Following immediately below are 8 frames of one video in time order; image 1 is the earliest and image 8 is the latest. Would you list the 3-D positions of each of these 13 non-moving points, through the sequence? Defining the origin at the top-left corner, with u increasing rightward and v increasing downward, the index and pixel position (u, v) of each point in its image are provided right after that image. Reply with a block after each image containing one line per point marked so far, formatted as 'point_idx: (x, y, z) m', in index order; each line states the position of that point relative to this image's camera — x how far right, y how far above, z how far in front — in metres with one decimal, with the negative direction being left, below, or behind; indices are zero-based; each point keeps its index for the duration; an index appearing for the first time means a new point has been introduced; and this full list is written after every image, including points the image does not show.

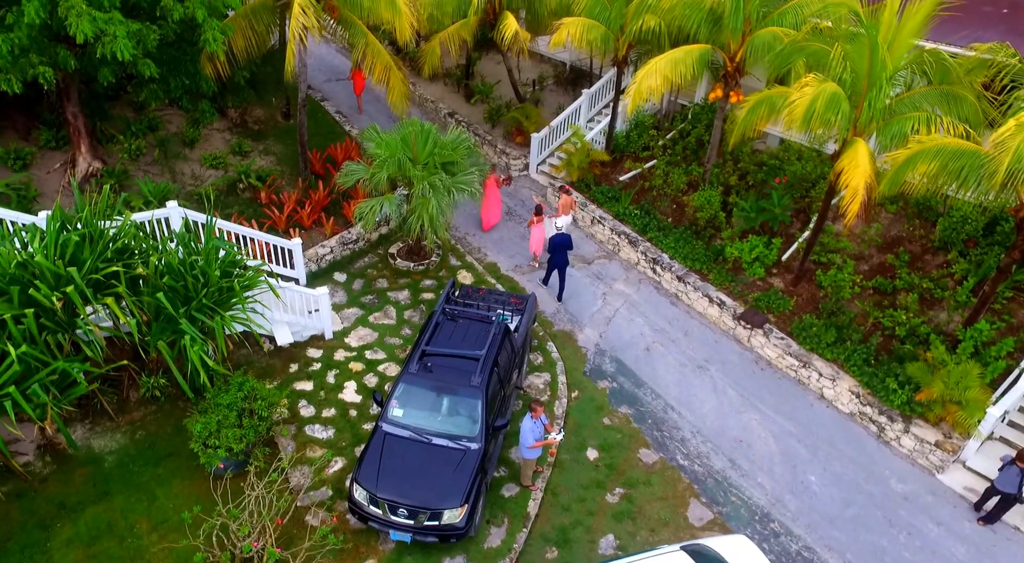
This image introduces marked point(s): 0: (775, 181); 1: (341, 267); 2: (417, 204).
0: (+5.1, +1.9, +13.2) m
1: (-3.1, +0.3, +12.6) m
2: (-1.6, +1.3, +11.3) m
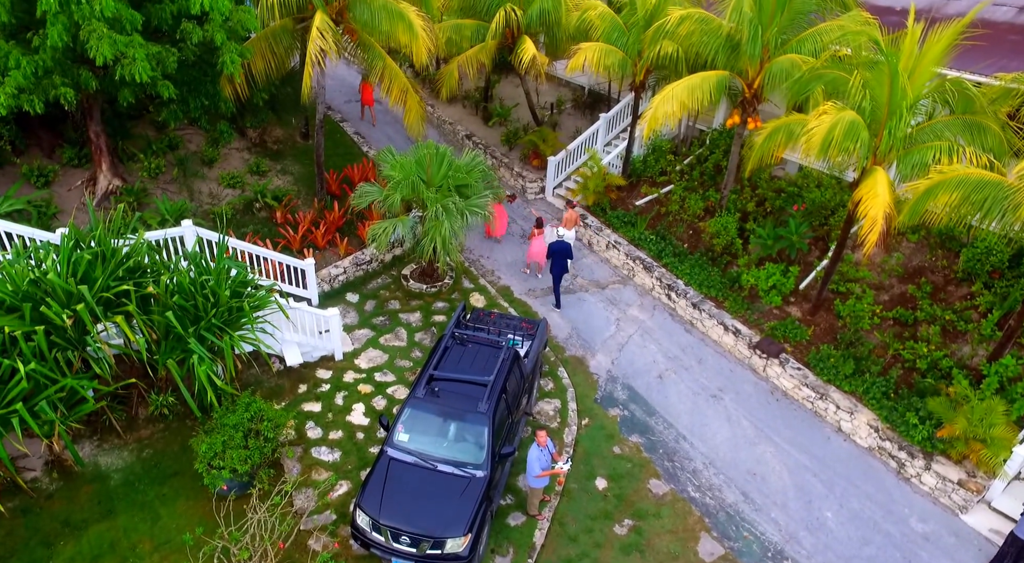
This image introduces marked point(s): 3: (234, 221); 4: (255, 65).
0: (+5.4, +1.4, +13.0) m
1: (-2.9, -0.1, +12.6) m
2: (-1.4, +0.9, +11.3) m
3: (-5.2, +1.1, +12.9) m
4: (-4.3, +3.6, +11.5) m
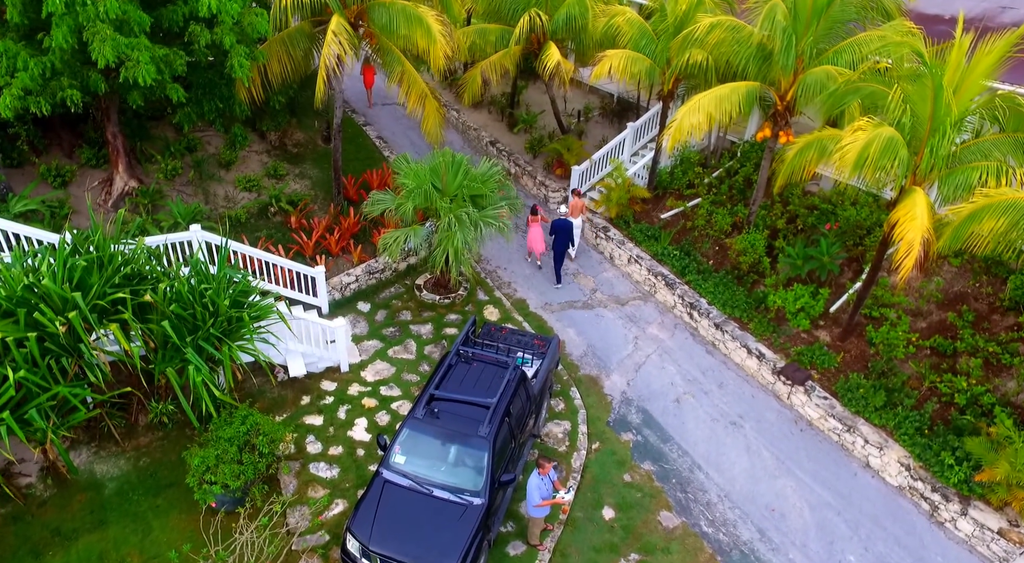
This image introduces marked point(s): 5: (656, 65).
0: (+5.7, +1.0, +12.3) m
1: (-2.6, -0.3, +12.4) m
2: (-1.1, +0.7, +11.0) m
3: (-4.9, +1.1, +12.7) m
4: (-4.0, +3.5, +11.3) m
5: (+2.6, +4.0, +12.6) m
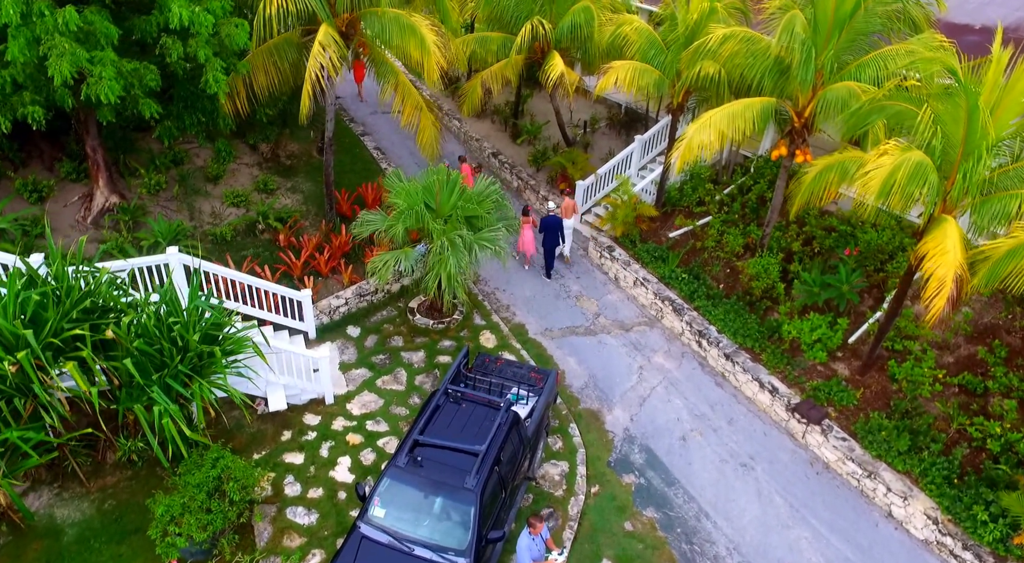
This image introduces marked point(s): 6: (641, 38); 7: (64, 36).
0: (+5.7, +0.5, +11.6) m
1: (-2.7, -0.7, +11.7) m
2: (-1.2, +0.3, +10.3) m
3: (-4.9, +0.7, +12.1) m
4: (-4.0, +3.1, +10.7) m
5: (+2.6, +3.6, +11.9) m
6: (+2.2, +4.2, +11.9) m
7: (-4.8, +2.7, +7.4) m
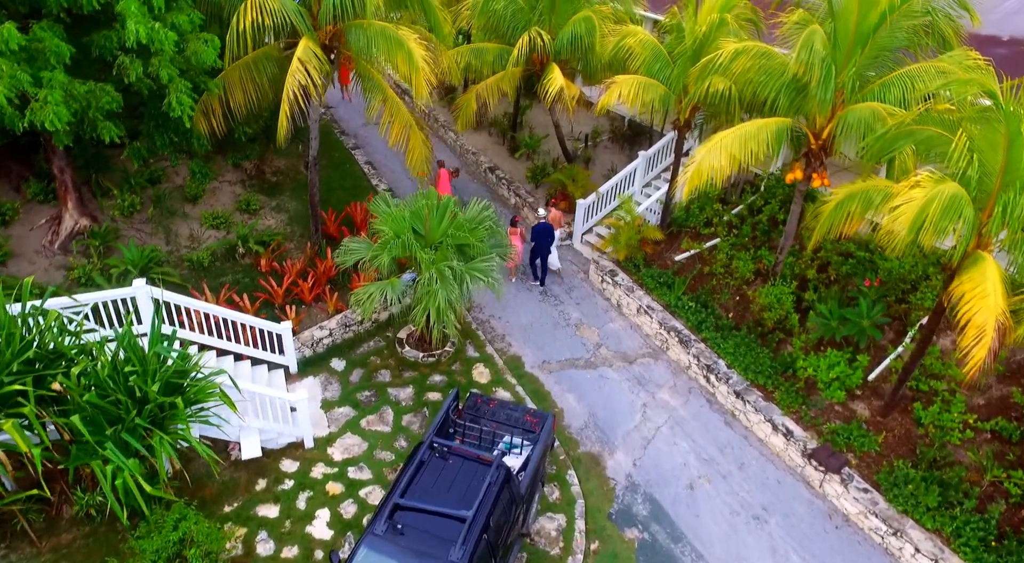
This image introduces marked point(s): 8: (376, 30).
0: (+5.6, 0.0, +10.8) m
1: (-2.8, -1.1, +11.0) m
2: (-1.3, -0.2, +9.6) m
3: (-5.0, +0.2, +11.4) m
4: (-4.1, +2.7, +10.0) m
5: (+2.6, +3.1, +11.1) m
6: (+2.2, +3.7, +11.1) m
7: (-4.9, +2.2, +6.7) m
8: (-1.9, +3.6, +9.7) m
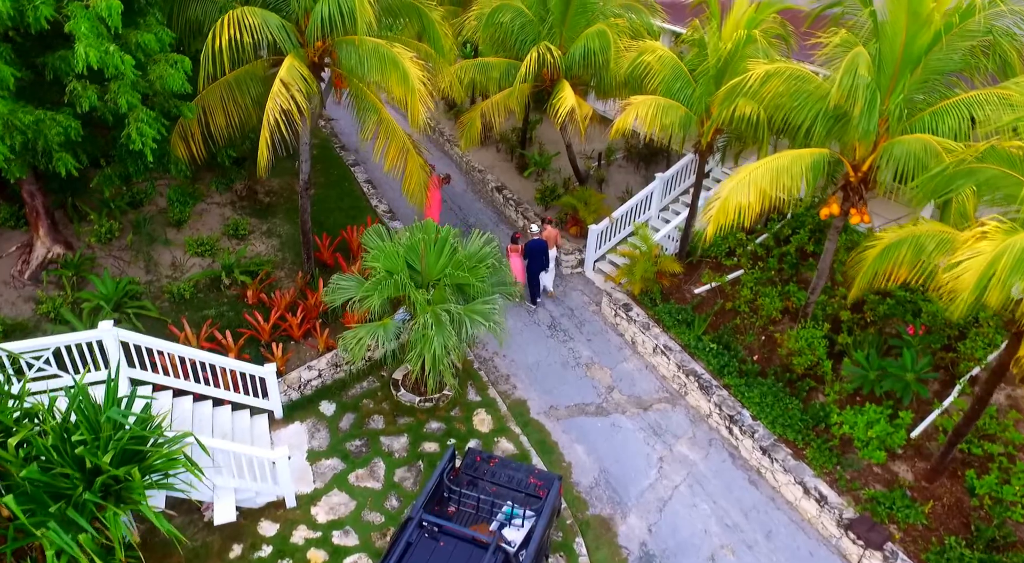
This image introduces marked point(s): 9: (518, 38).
0: (+5.6, -0.6, +9.8) m
1: (-2.7, -1.7, +10.1) m
2: (-1.2, -0.7, +8.7) m
3: (-4.9, -0.3, +10.6) m
4: (-4.0, +2.1, +9.1) m
5: (+2.7, +2.5, +10.1) m
6: (+2.3, +3.2, +10.2) m
7: (-4.9, +1.7, +5.9) m
8: (-1.8, +3.0, +8.8) m
9: (+0.1, +4.2, +11.9) m
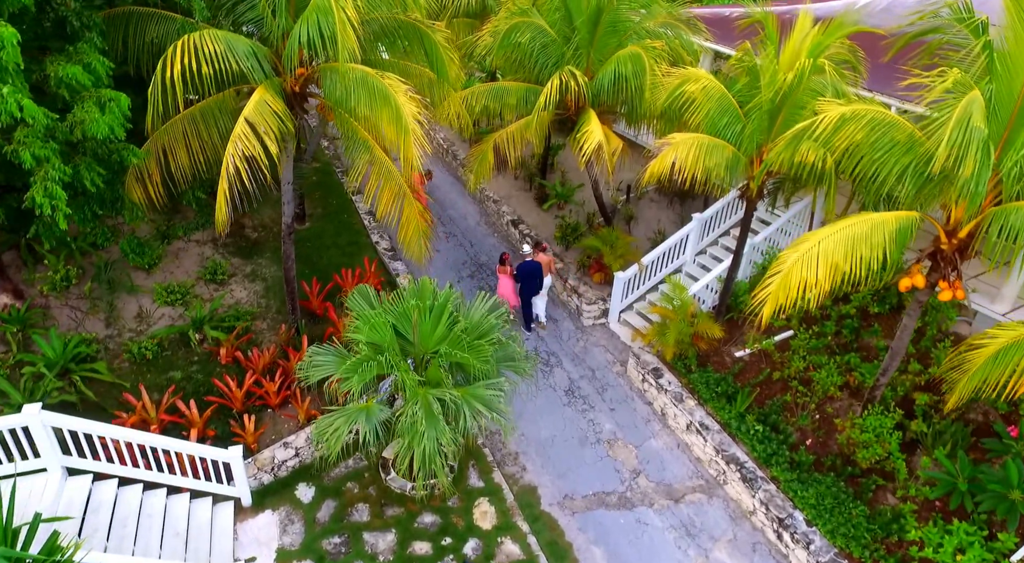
0: (+5.8, -1.6, +8.1) m
1: (-2.6, -2.5, +8.7) m
2: (-1.1, -1.5, +7.2) m
3: (-4.8, -1.1, +9.2) m
4: (-3.8, +1.4, +7.8) m
5: (+2.9, +1.6, +8.5) m
6: (+2.5, +2.2, +8.6) m
7: (-4.9, +0.9, +4.5) m
8: (-1.7, +2.2, +7.3) m
9: (+0.4, +3.4, +10.4) m
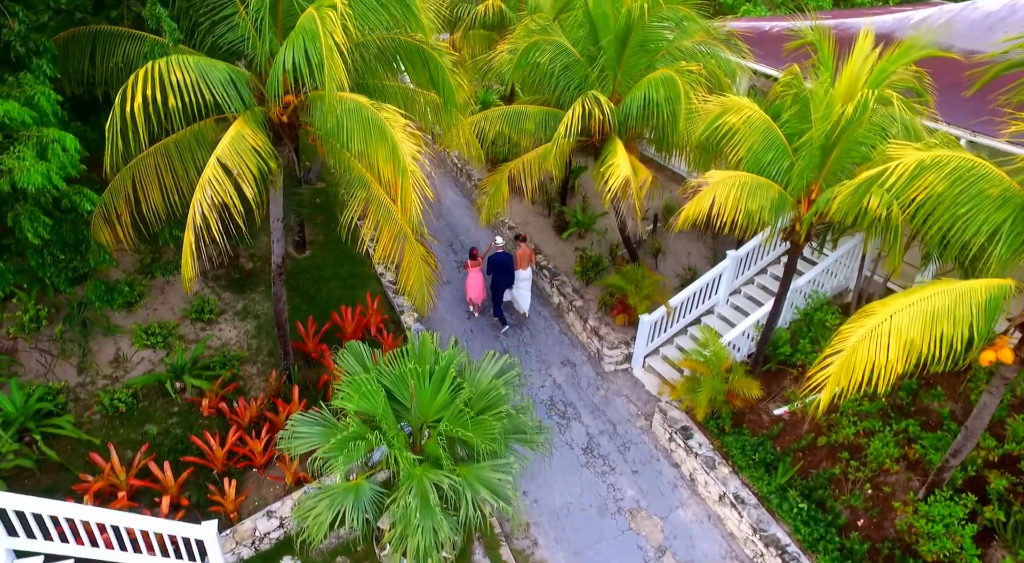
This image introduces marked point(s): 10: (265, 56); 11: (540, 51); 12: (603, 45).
0: (+5.9, -2.3, +6.9) m
1: (-2.5, -3.0, +7.8) m
2: (-1.0, -2.1, +6.3) m
3: (-4.6, -1.6, +8.4) m
4: (-3.7, +0.8, +6.9) m
5: (+3.0, +0.9, +7.5) m
6: (+2.7, +1.6, +7.5) m
7: (-4.8, +0.4, +3.7) m
8: (-1.5, +1.6, +6.4) m
9: (+0.7, +2.8, +9.4) m
10: (-2.4, +2.1, +6.5) m
11: (+0.4, +3.1, +9.2) m
12: (+1.2, +3.1, +8.9) m
